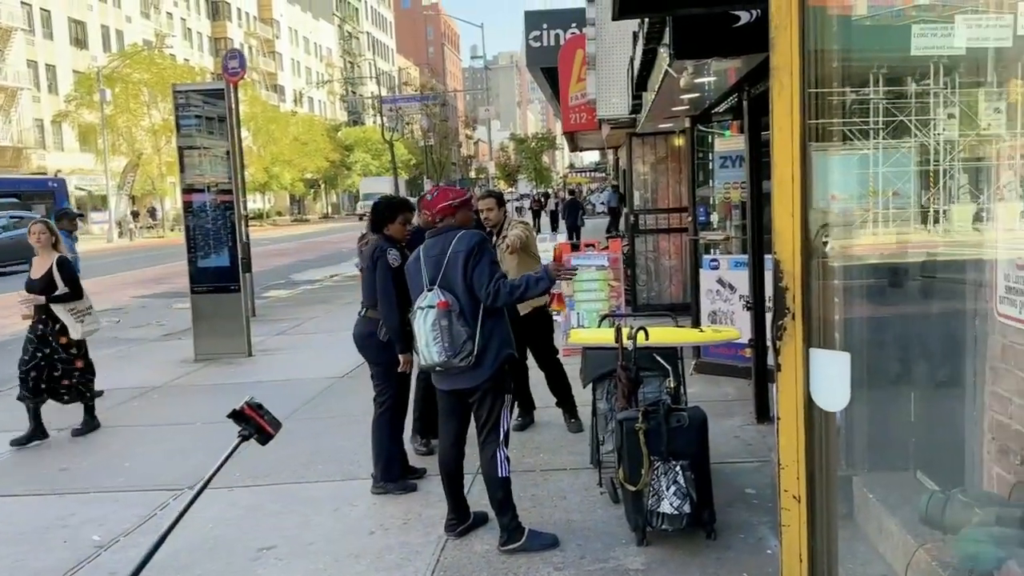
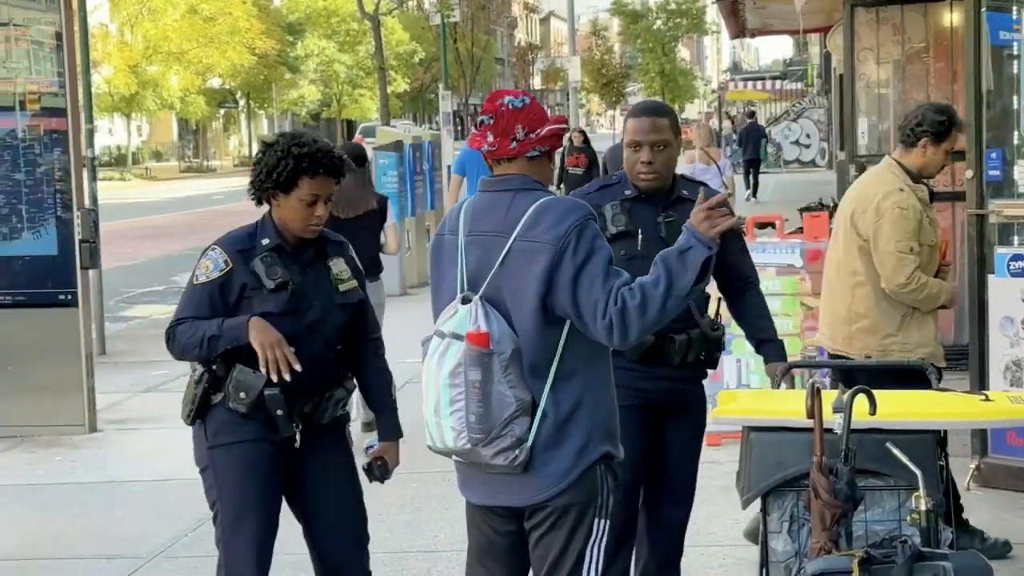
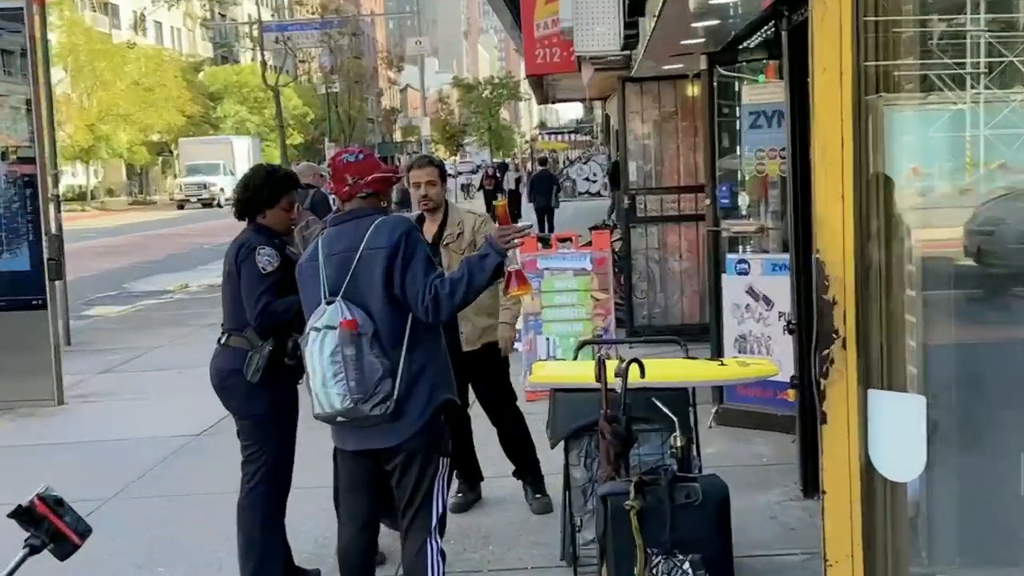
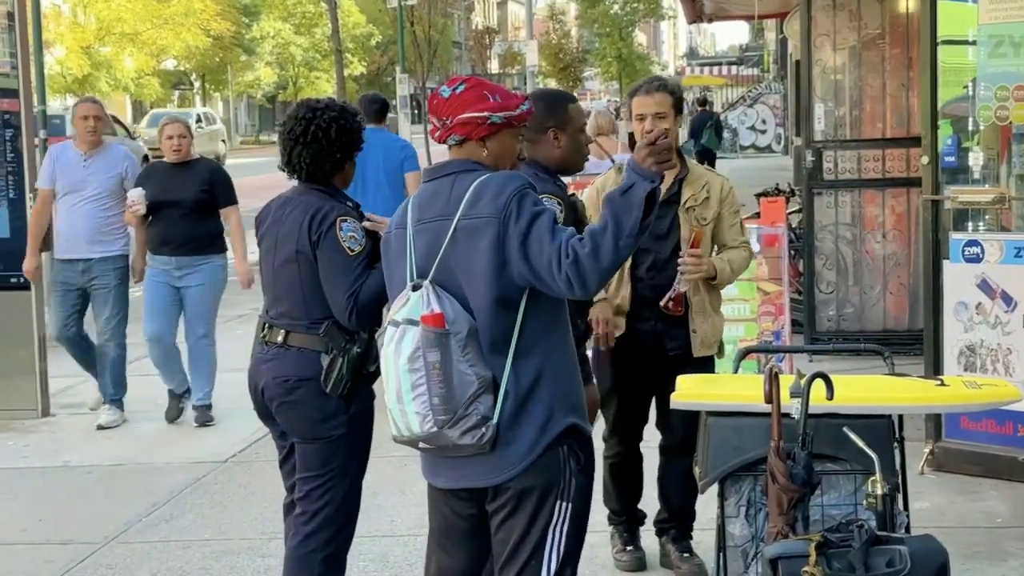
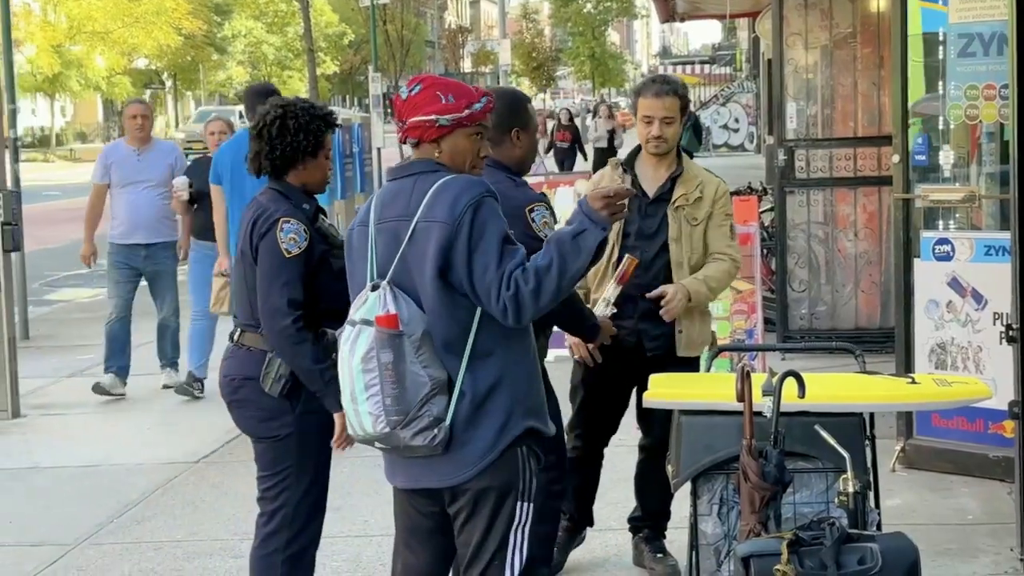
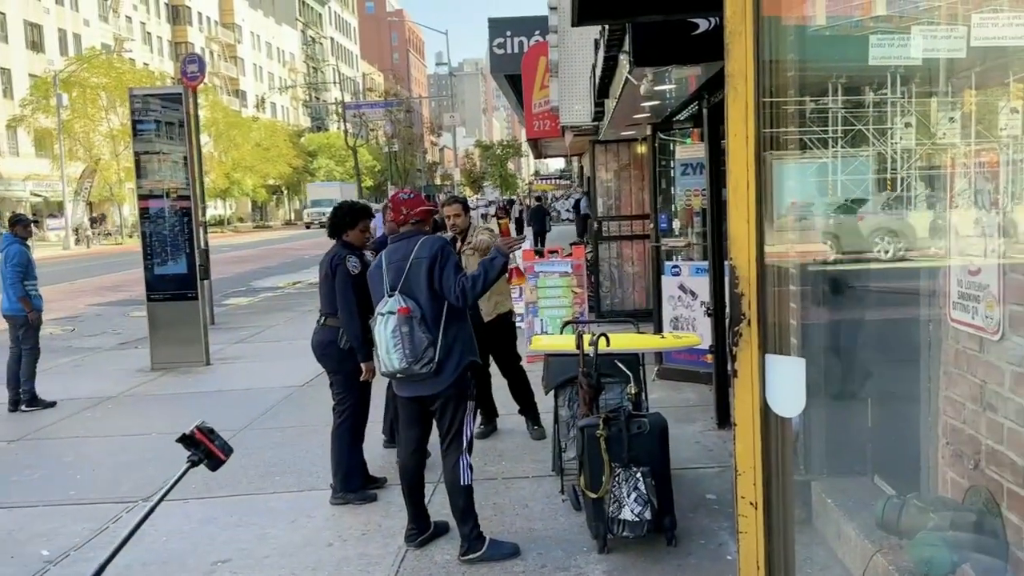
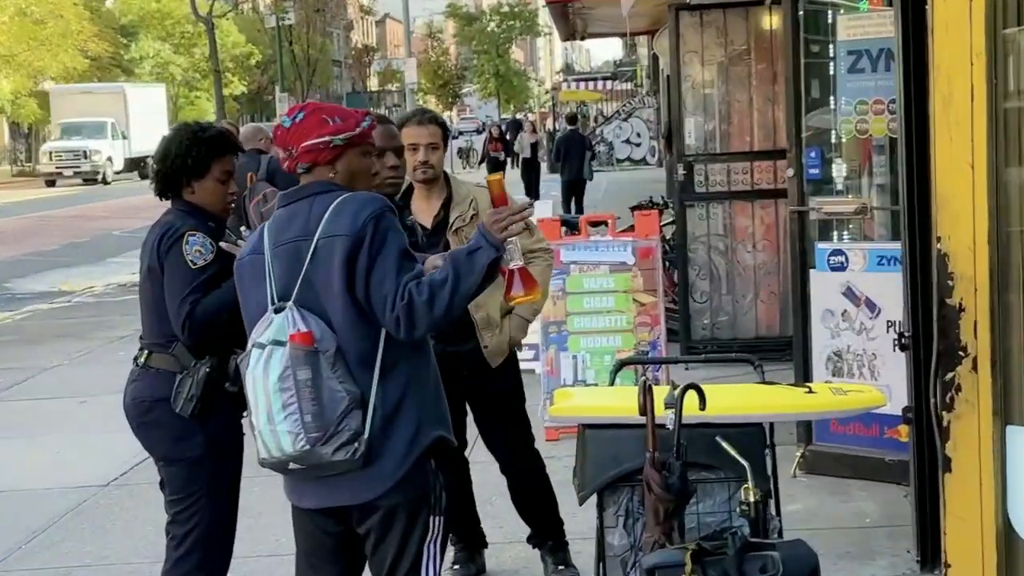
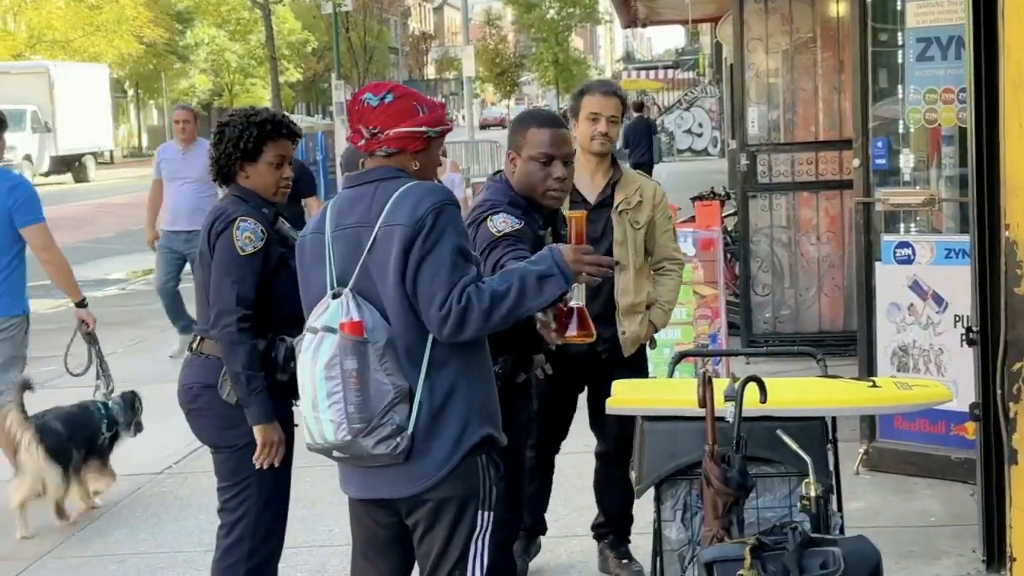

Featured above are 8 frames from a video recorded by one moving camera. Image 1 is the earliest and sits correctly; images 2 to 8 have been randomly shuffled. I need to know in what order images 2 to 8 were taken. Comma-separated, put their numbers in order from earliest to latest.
6, 3, 7, 8, 5, 4, 2
